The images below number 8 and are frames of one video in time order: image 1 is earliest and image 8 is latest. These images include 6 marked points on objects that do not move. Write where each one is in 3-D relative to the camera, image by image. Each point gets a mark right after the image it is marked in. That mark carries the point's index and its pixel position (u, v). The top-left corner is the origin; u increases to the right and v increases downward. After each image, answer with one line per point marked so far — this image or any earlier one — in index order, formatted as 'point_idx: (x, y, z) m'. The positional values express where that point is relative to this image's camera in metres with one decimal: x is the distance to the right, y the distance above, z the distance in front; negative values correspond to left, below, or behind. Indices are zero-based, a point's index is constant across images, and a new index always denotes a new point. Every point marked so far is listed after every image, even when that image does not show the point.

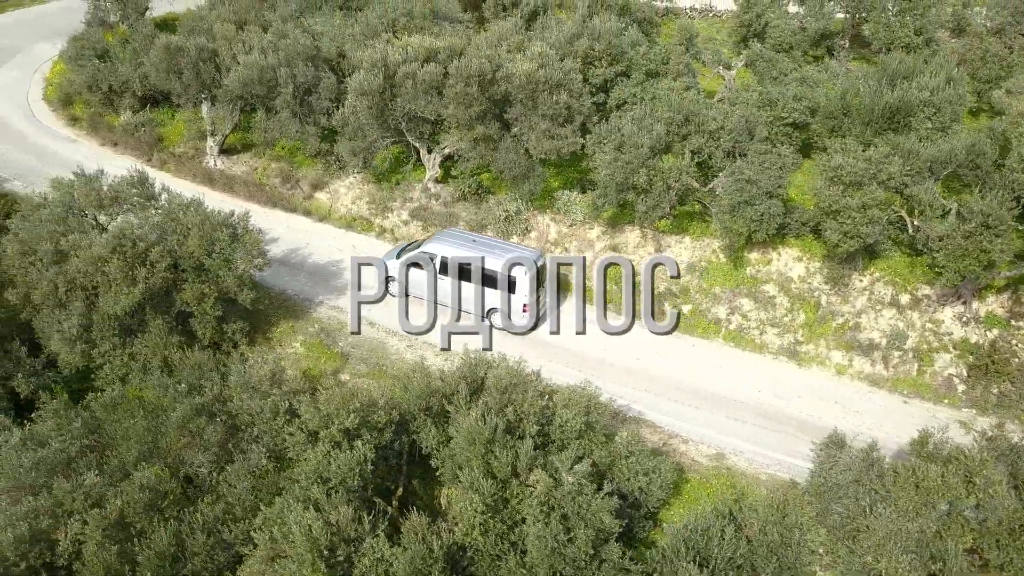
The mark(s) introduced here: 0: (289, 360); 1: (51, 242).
0: (-4.2, -1.3, +14.8) m
1: (-8.4, +0.8, +14.4) m
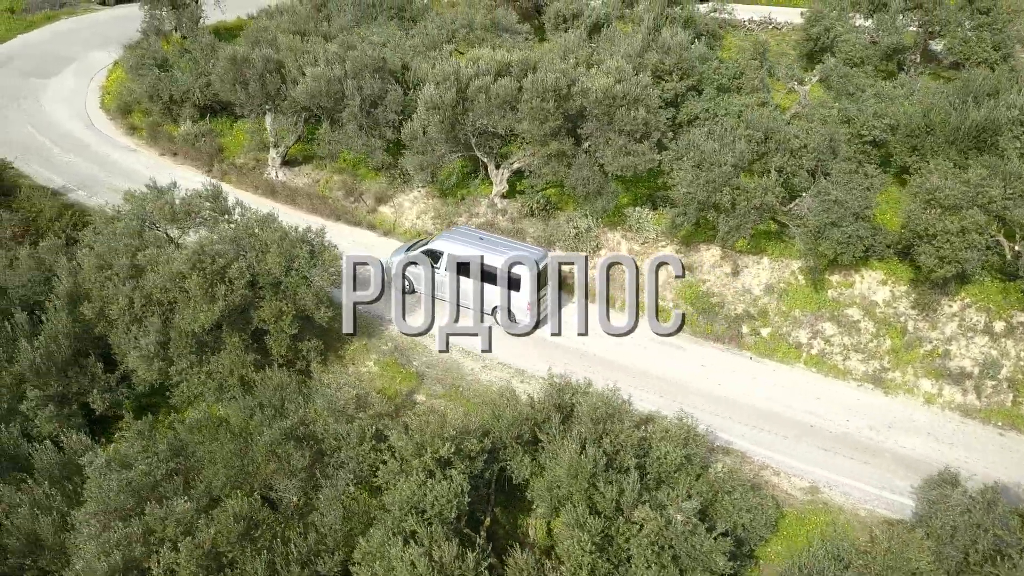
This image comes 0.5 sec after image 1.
0: (-2.8, -1.7, +14.5) m
1: (-6.9, +0.6, +14.2) m
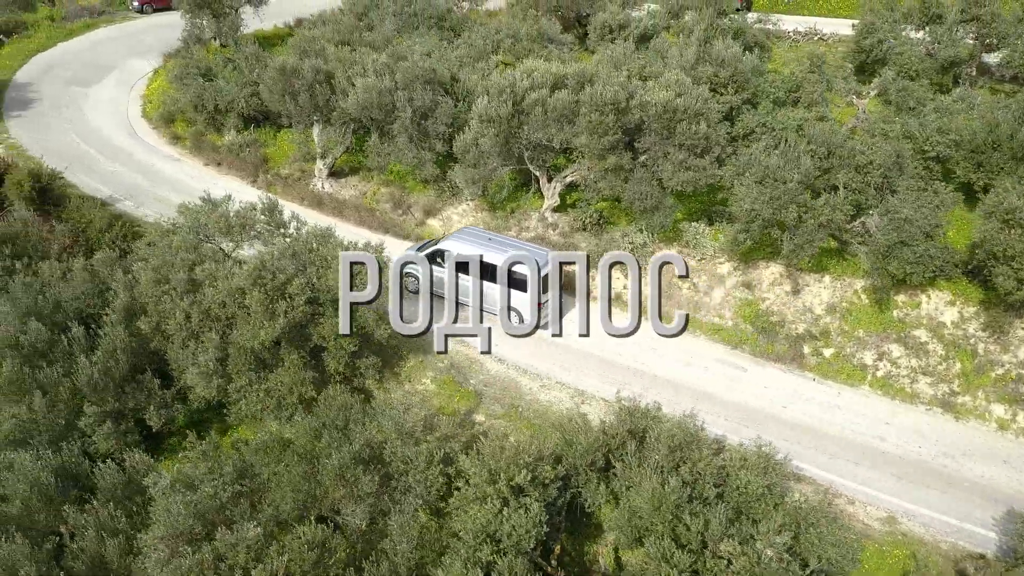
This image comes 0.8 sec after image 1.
0: (-1.7, -2.0, +14.3) m
1: (-5.8, +0.3, +14.0) m
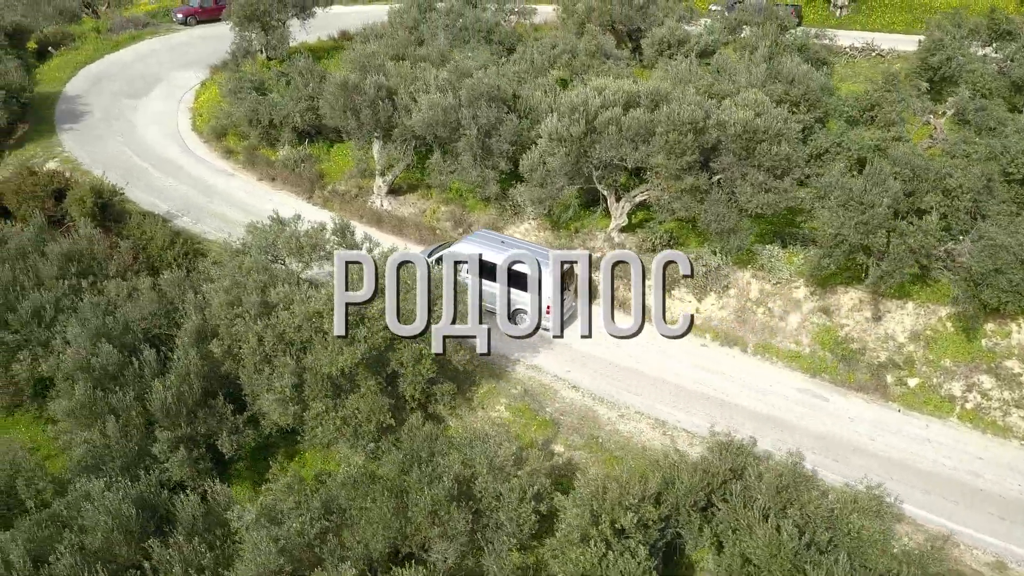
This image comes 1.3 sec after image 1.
0: (-0.3, -2.4, +13.8) m
1: (-4.4, -0.1, +13.7) m
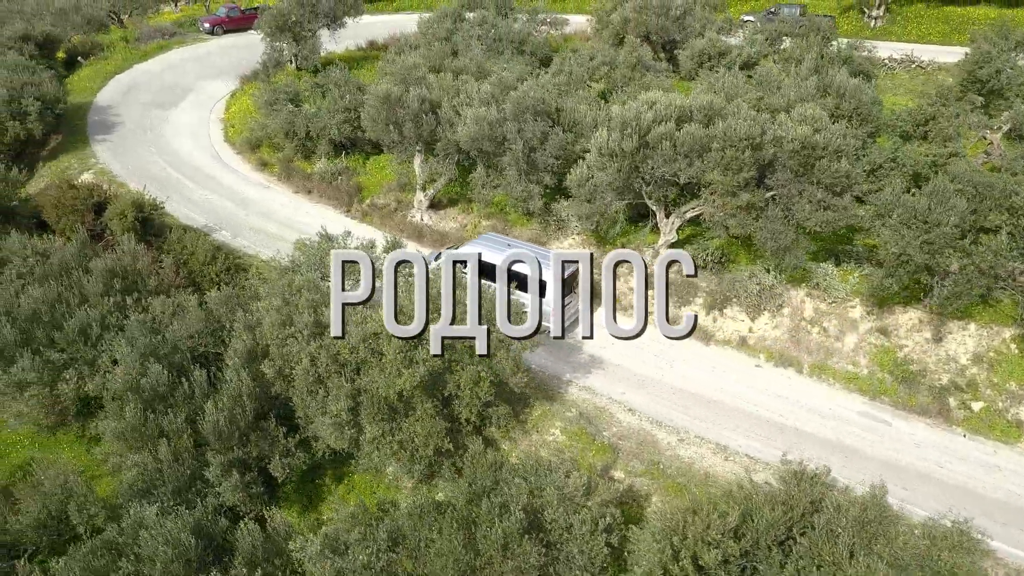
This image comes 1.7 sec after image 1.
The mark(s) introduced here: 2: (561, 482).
0: (+0.7, -2.8, +13.5) m
1: (-3.4, -0.4, +13.4) m
2: (+0.7, -2.7, +11.0) m
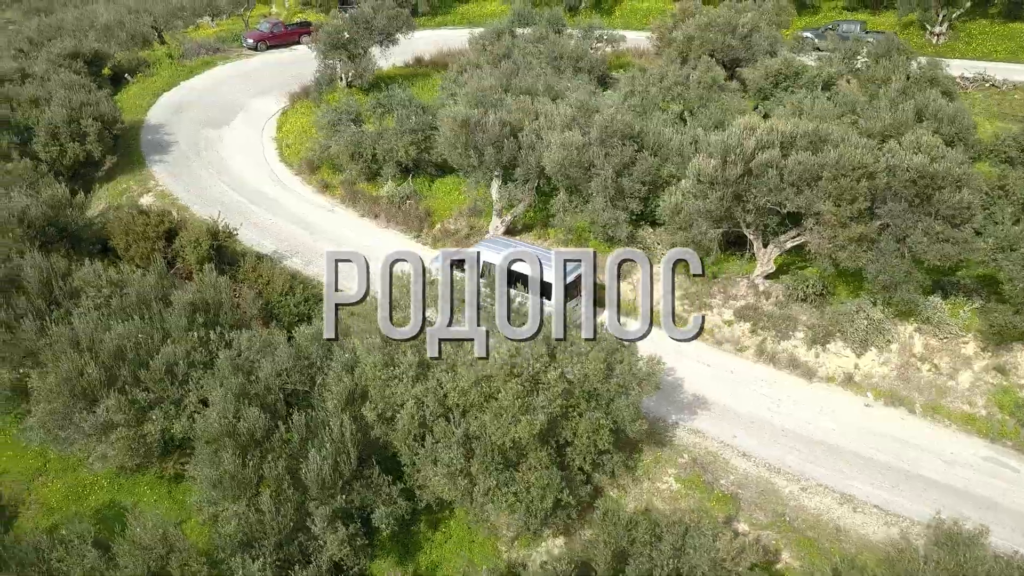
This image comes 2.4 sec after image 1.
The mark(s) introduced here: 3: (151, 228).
0: (+2.5, -3.4, +12.7) m
1: (-1.6, -1.0, +12.7) m
2: (+2.5, -3.3, +10.2) m
3: (-7.9, +1.3, +17.2) m
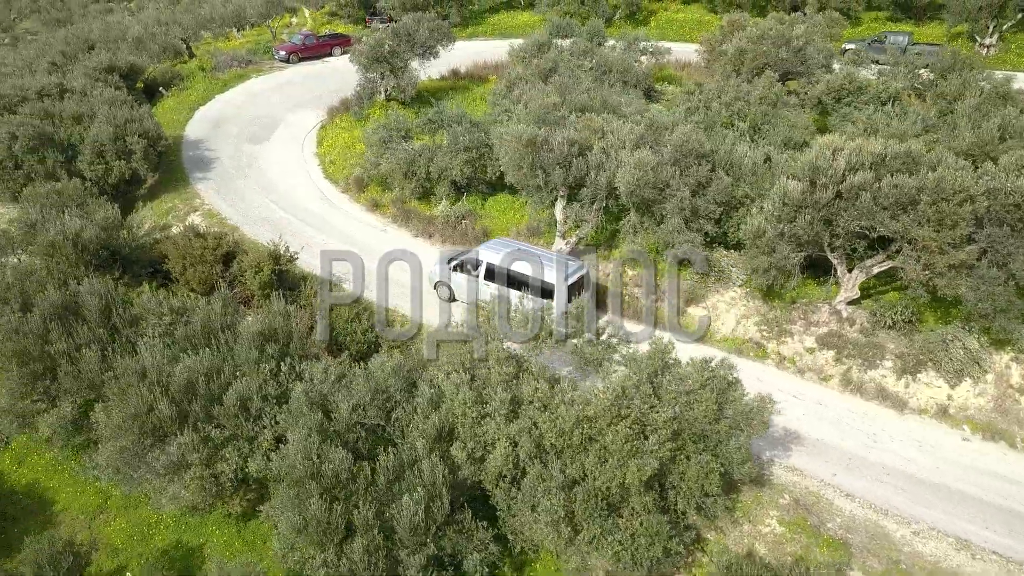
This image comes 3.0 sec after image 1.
0: (+4.0, -3.9, +12.0) m
1: (-0.1, -1.5, +12.0) m
2: (+3.9, -3.8, +9.5) m
3: (-6.4, +0.8, +16.6) m
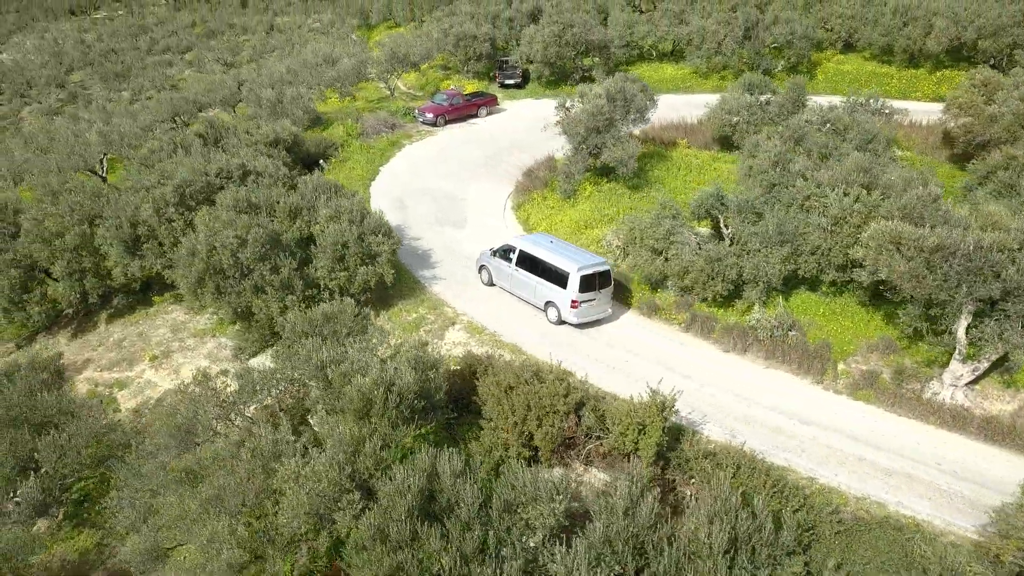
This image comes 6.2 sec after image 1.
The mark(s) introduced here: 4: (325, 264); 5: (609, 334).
0: (+11.3, -6.1, +8.2) m
1: (+7.2, -3.8, +8.3) m
2: (+11.3, -5.9, +5.8) m
3: (+0.8, -1.8, +12.9) m
4: (-4.0, +0.5, +16.7) m
5: (+1.8, -0.9, +17.5) m
